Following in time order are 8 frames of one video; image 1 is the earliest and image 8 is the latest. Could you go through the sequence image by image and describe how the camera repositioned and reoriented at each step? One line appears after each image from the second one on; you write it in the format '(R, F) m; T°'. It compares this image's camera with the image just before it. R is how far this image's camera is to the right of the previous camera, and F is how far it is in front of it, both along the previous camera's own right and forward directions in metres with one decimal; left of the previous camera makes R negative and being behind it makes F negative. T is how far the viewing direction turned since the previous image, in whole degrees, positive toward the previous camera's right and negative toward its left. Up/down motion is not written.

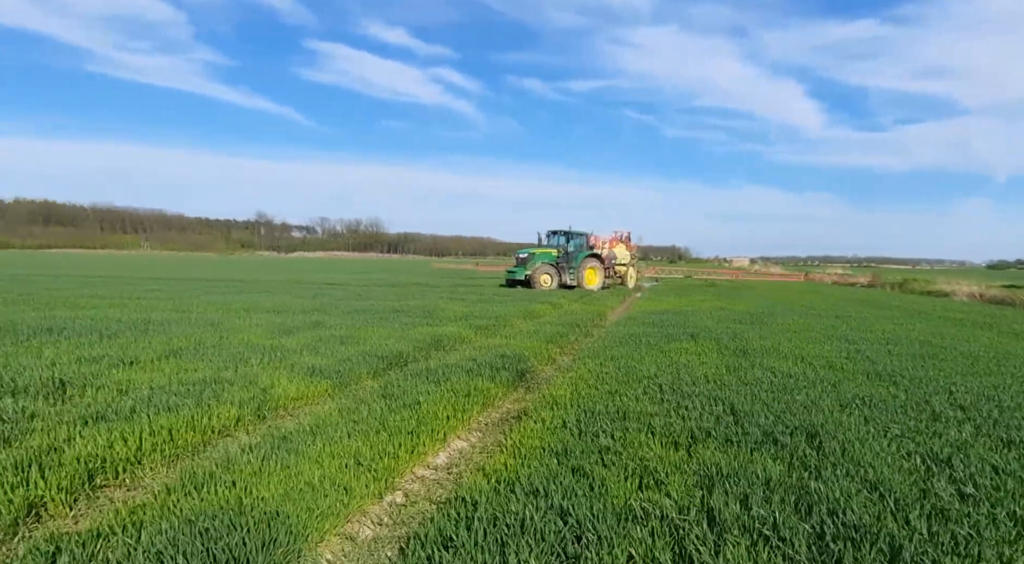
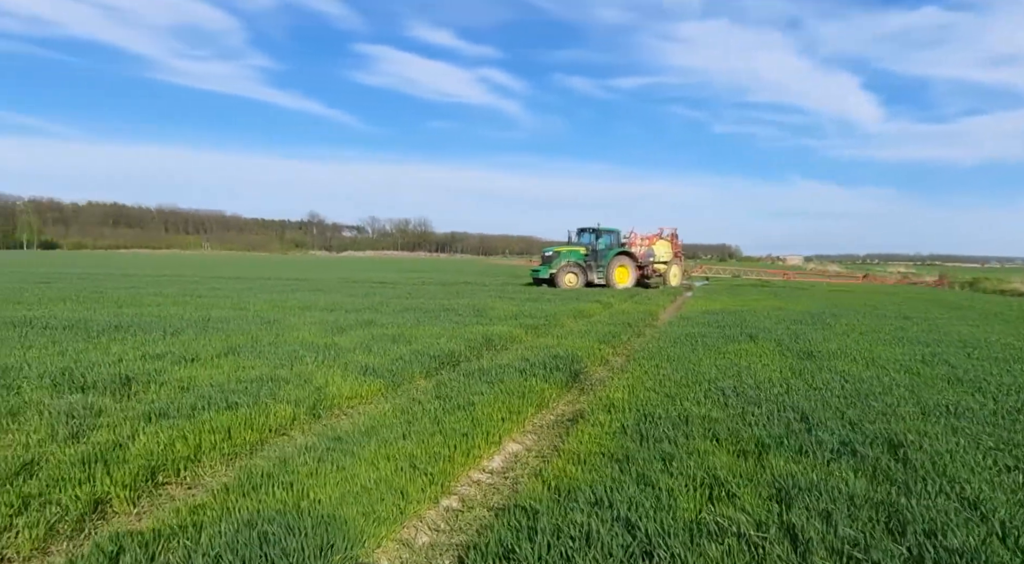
(-0.1, +0.1) m; -4°
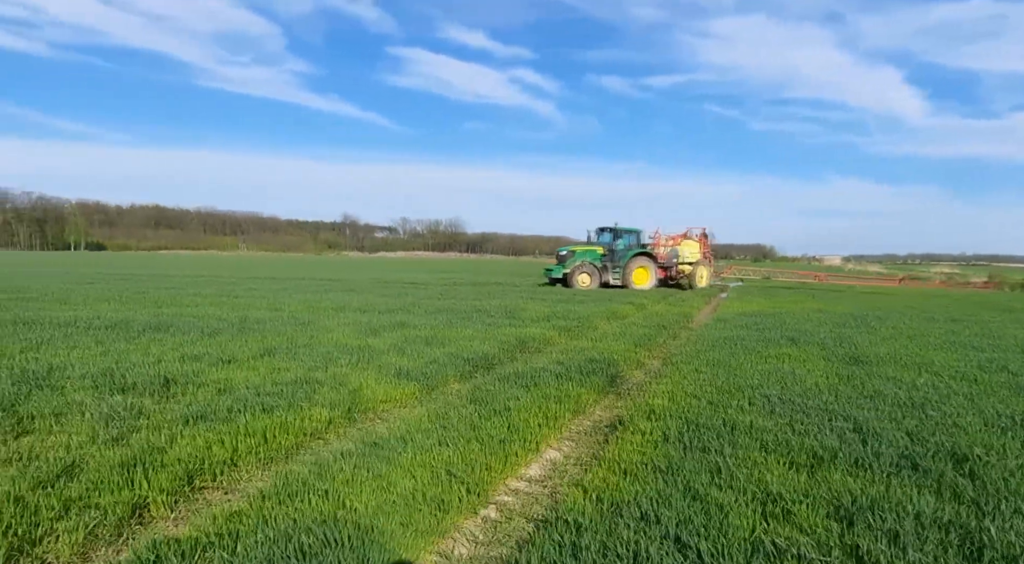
(-0.1, +0.1) m; -3°
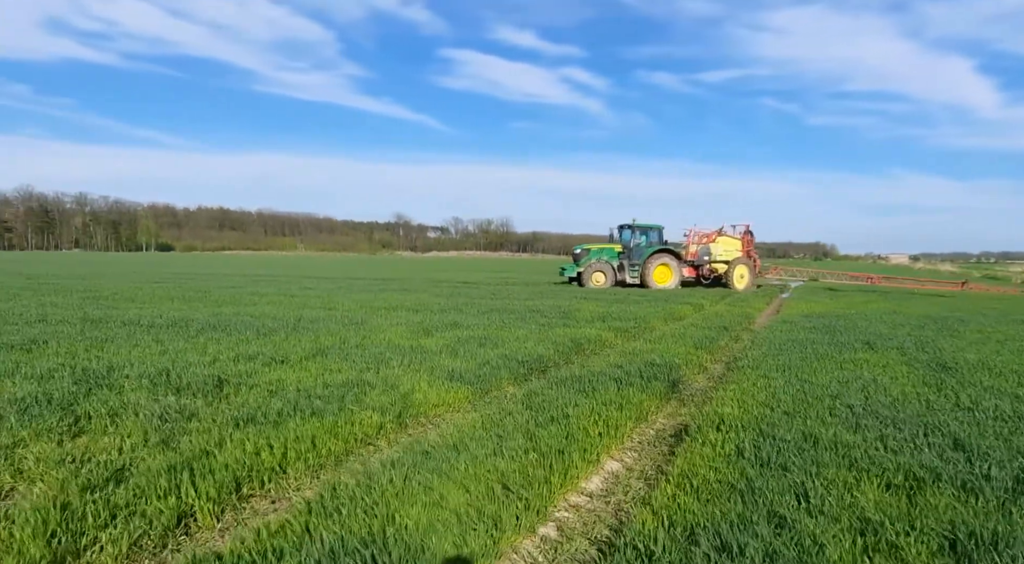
(-0.1, +0.3) m; -5°
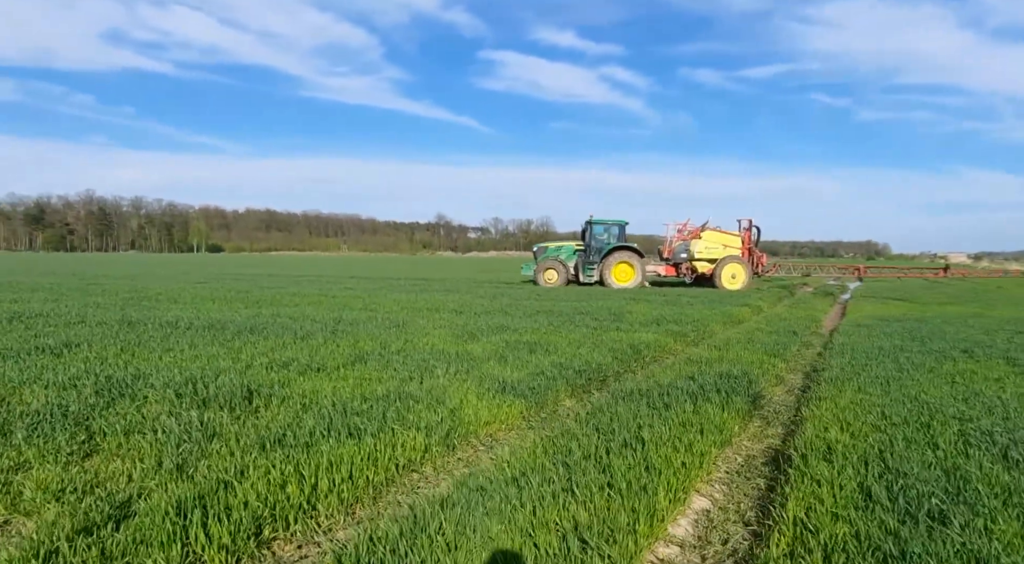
(-0.2, +0.7) m; -4°
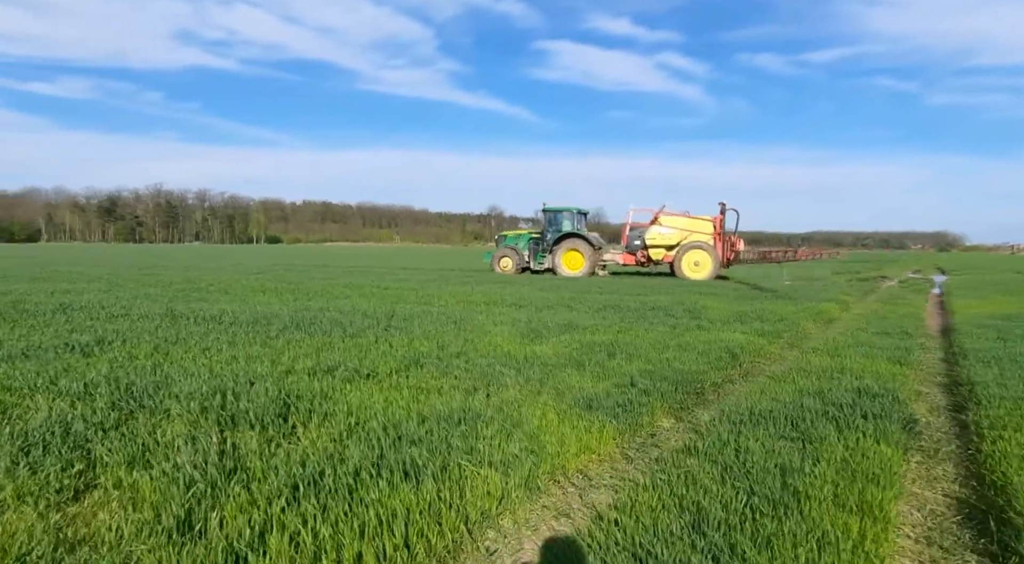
(-0.3, +1.1) m; -5°
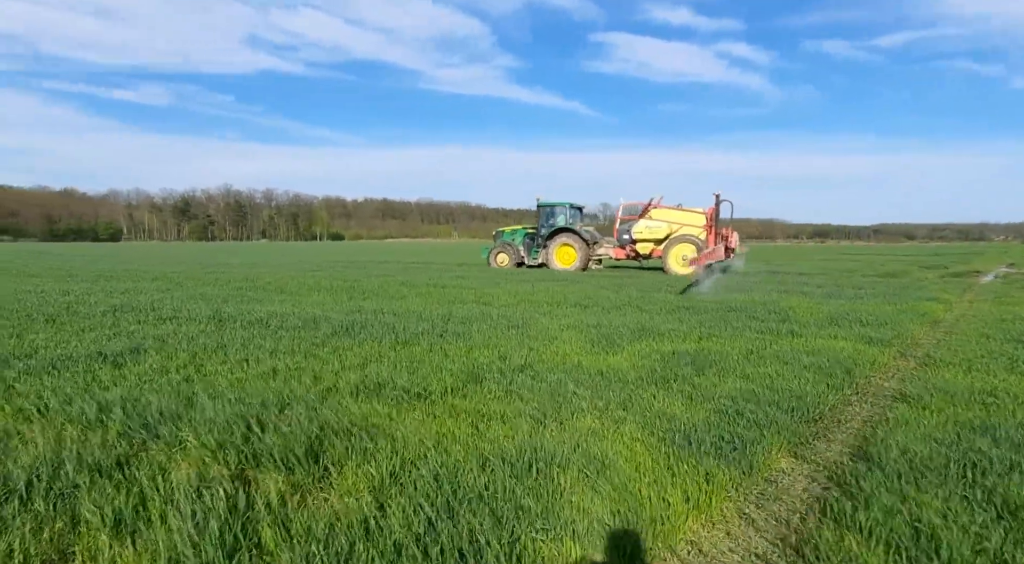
(-0.1, +0.9) m; -5°
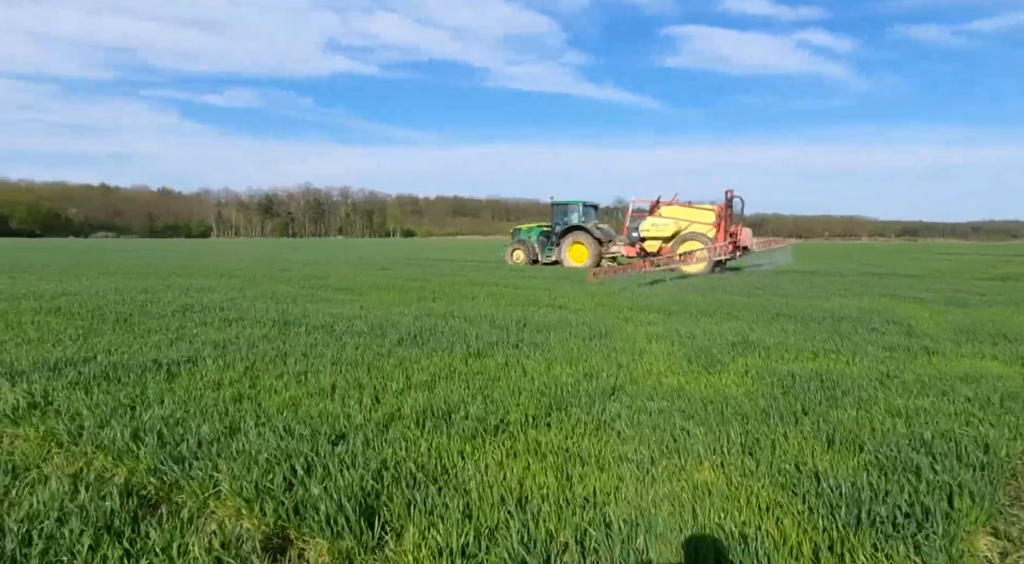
(-0.2, +0.8) m; -6°
